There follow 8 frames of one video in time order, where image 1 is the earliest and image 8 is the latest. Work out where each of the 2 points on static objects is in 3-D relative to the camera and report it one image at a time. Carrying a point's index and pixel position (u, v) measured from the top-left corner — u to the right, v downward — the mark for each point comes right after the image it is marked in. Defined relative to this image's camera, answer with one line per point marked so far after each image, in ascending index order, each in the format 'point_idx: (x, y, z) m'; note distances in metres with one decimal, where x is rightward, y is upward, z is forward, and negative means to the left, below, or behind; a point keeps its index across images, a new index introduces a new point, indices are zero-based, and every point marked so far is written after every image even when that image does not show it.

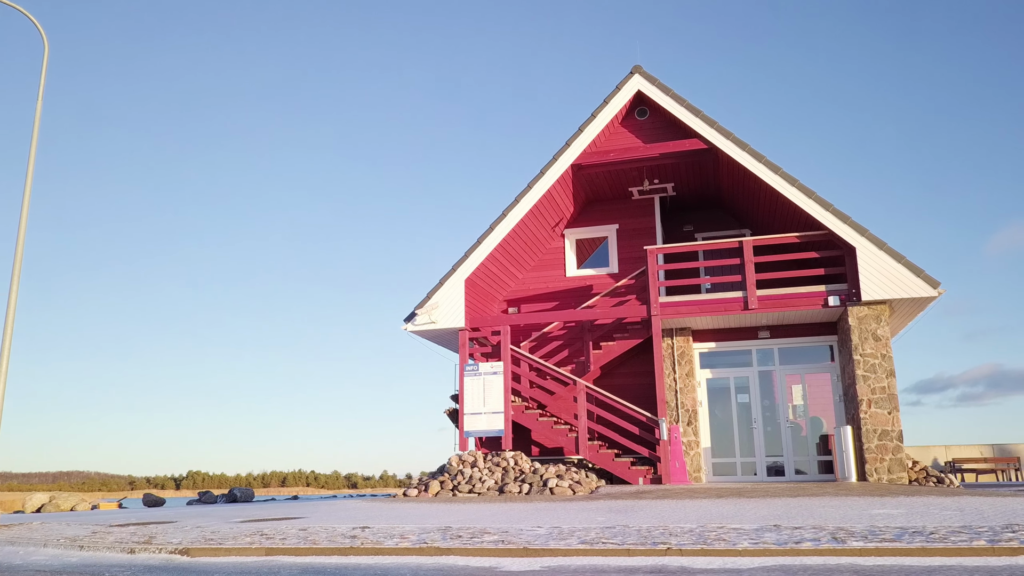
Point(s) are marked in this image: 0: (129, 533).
0: (-4.7, -3.0, +9.9) m
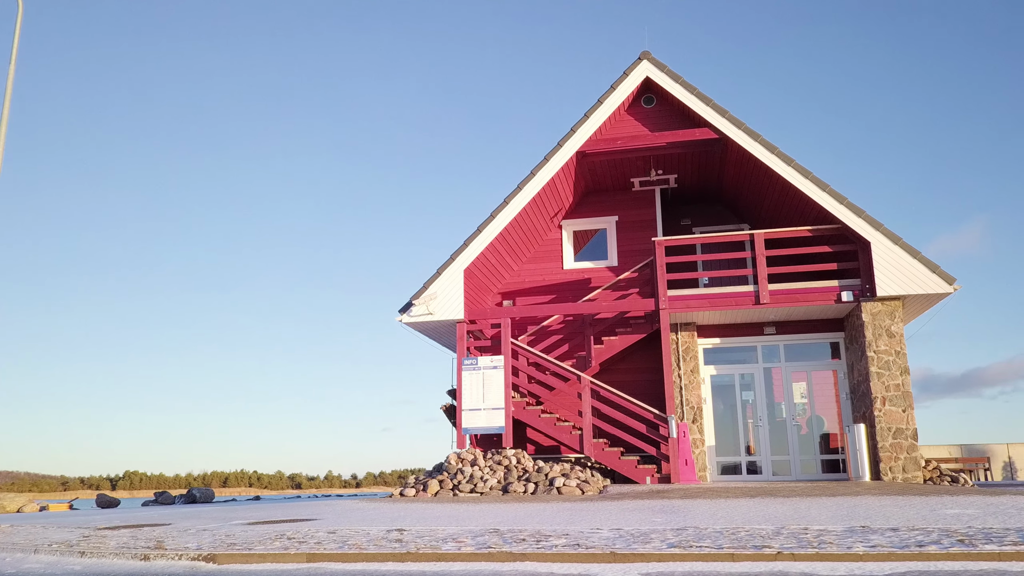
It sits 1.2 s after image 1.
0: (-4.2, -2.7, +8.9) m
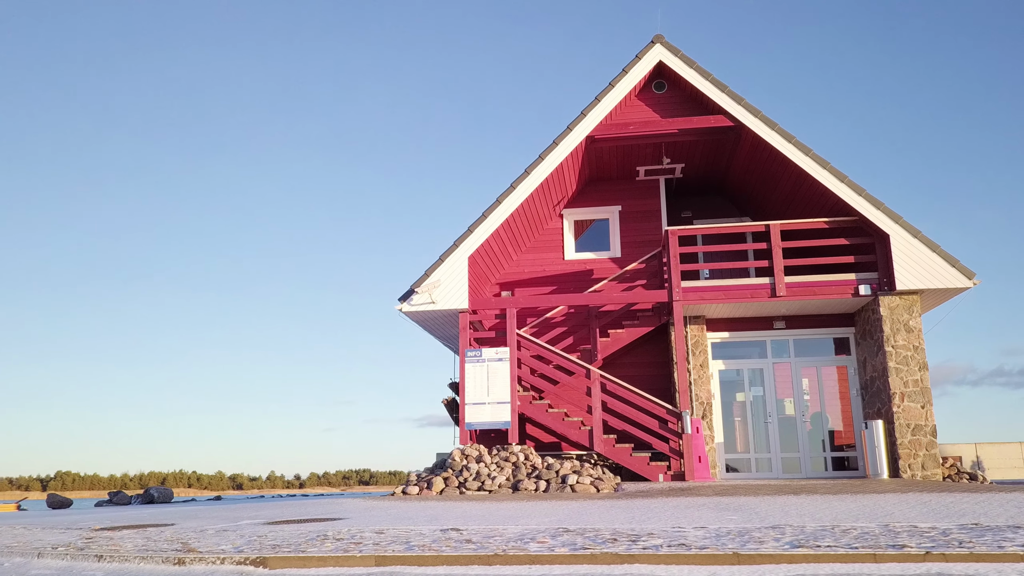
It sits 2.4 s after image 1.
0: (-3.6, -2.4, +7.9) m
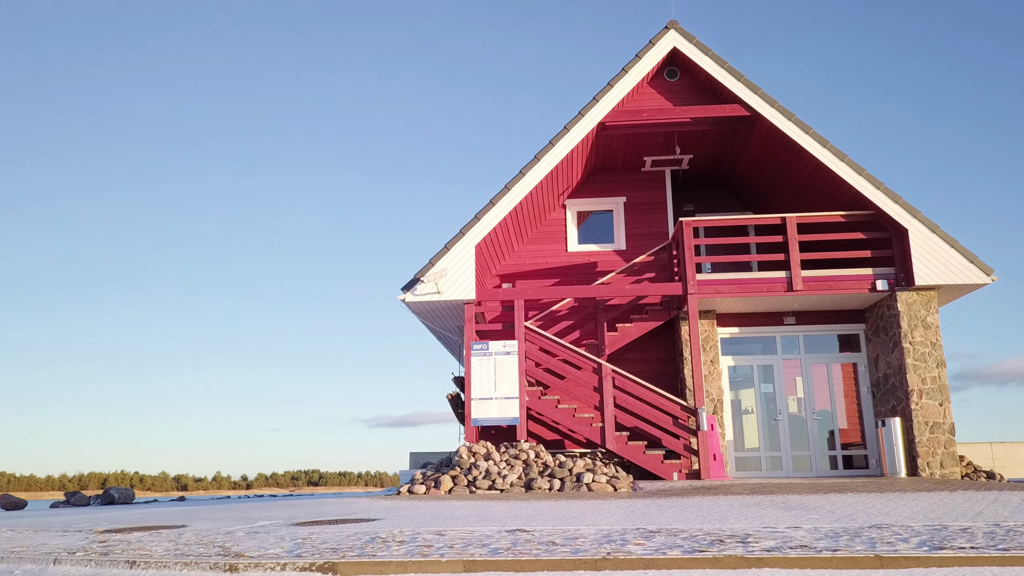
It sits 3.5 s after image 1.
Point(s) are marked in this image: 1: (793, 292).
0: (-3.0, -2.2, +7.1) m
1: (+5.2, -0.1, +15.4) m
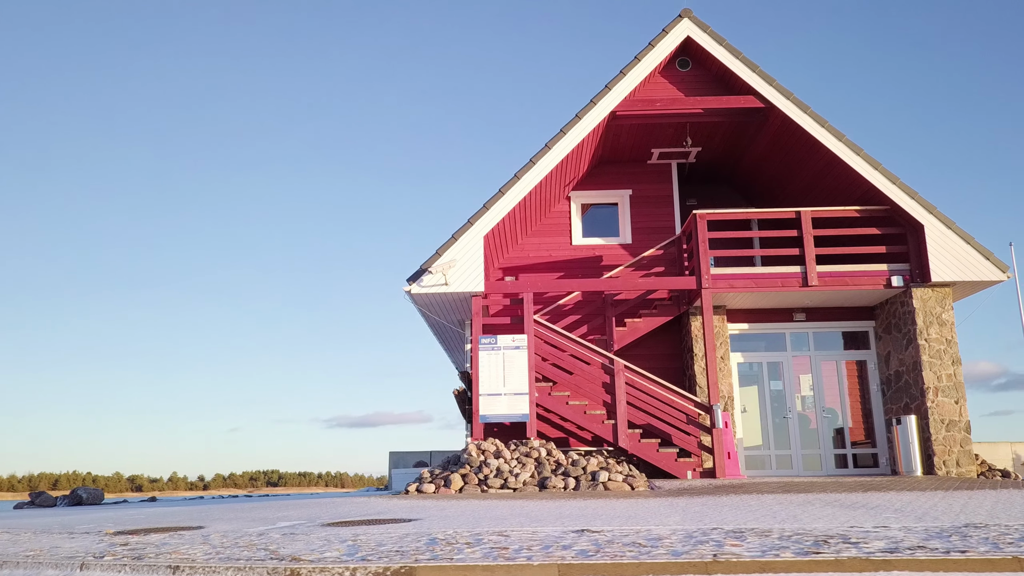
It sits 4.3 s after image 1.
0: (-2.4, -2.0, +6.4) m
1: (+5.4, 0.0, +15.1) m
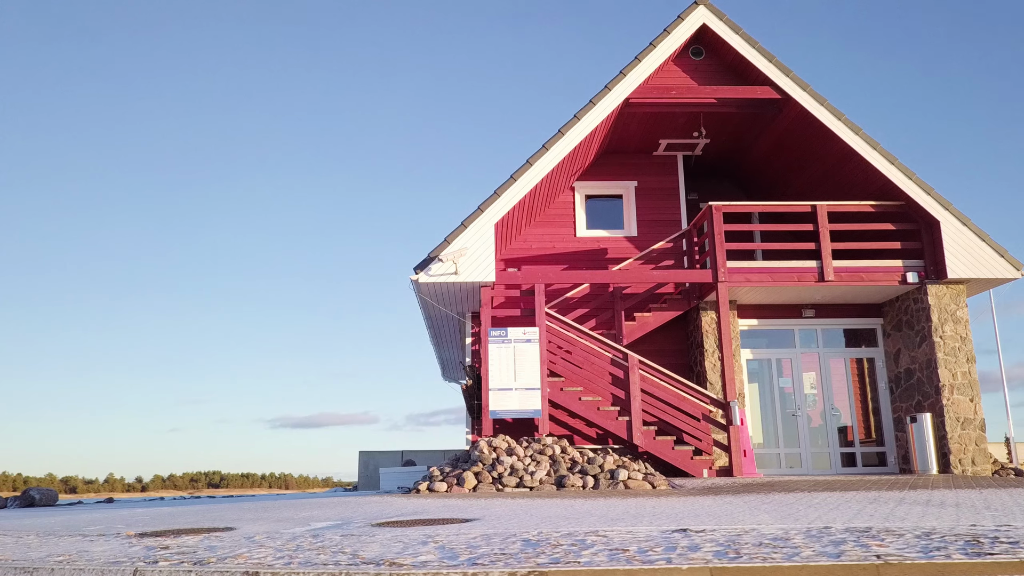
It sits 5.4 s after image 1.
0: (-1.7, -1.8, +5.7) m
1: (+5.6, +0.1, +14.9) m
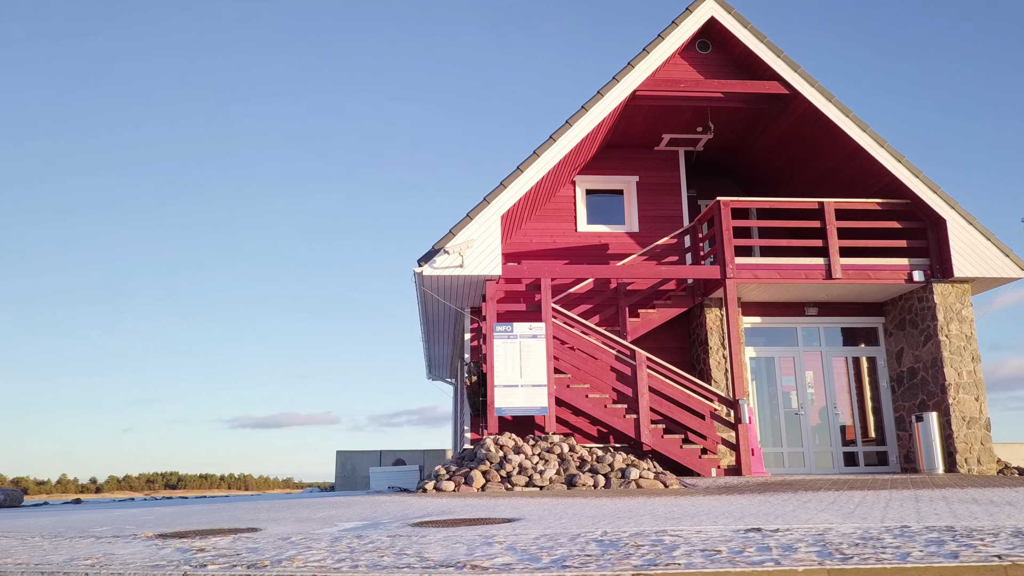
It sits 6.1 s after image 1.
0: (-1.3, -1.7, +5.3) m
1: (+5.7, +0.1, +14.7) m
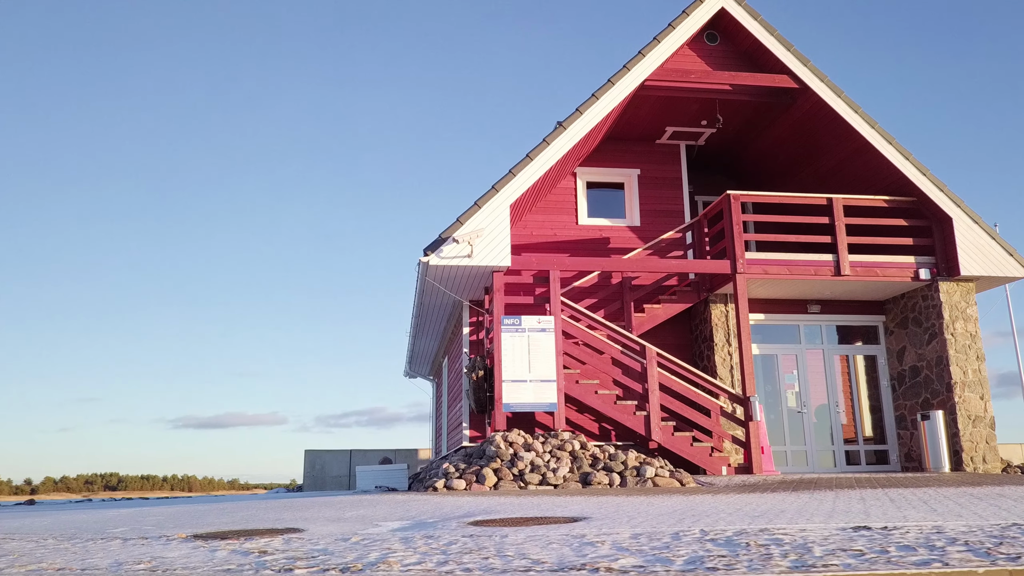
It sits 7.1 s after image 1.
0: (-0.6, -1.5, +4.7) m
1: (+5.8, +0.2, +14.6) m
